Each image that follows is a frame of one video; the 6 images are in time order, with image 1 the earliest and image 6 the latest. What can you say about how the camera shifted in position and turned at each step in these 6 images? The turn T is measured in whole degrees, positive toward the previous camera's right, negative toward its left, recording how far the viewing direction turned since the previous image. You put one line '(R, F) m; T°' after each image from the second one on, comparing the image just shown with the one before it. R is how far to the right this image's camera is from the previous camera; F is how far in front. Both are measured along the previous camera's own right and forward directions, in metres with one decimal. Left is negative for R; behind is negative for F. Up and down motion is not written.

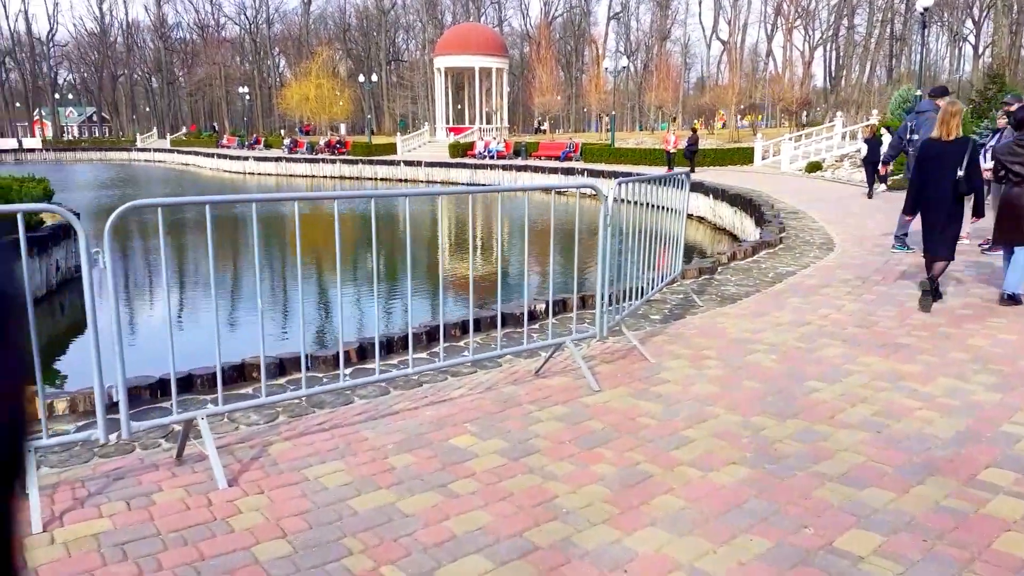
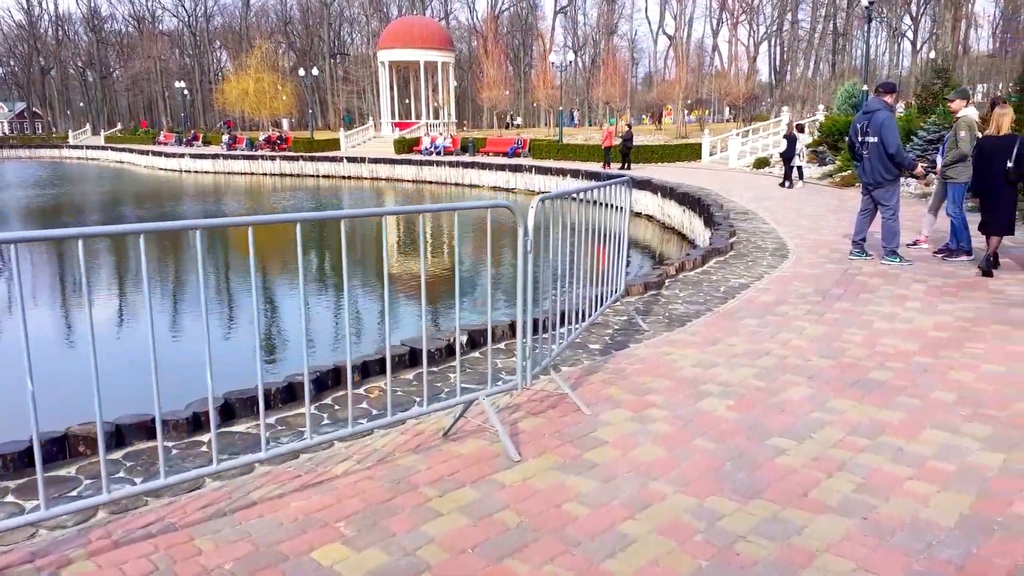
(+0.2, +0.8) m; +3°
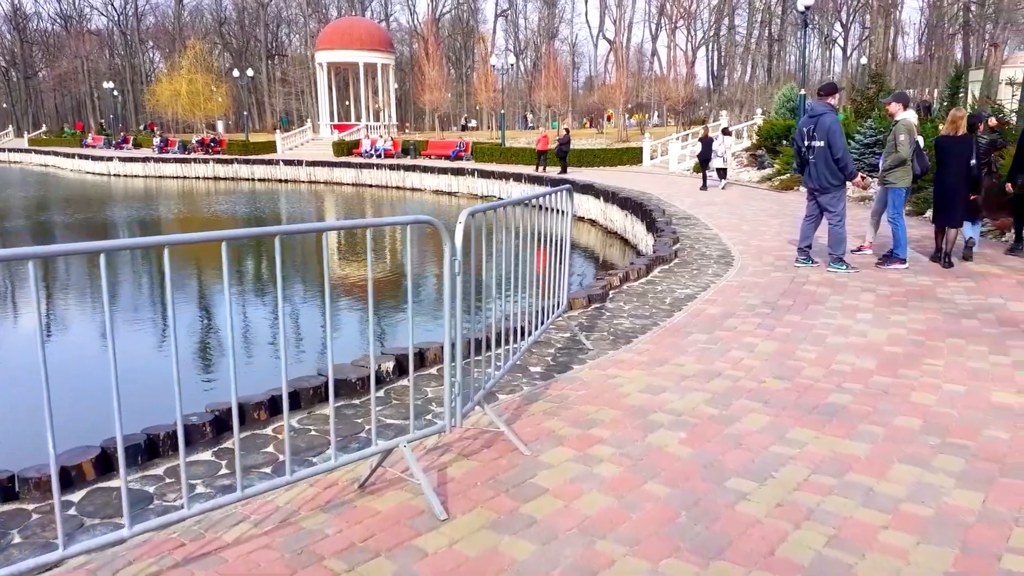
(+0.1, +0.4) m; +4°
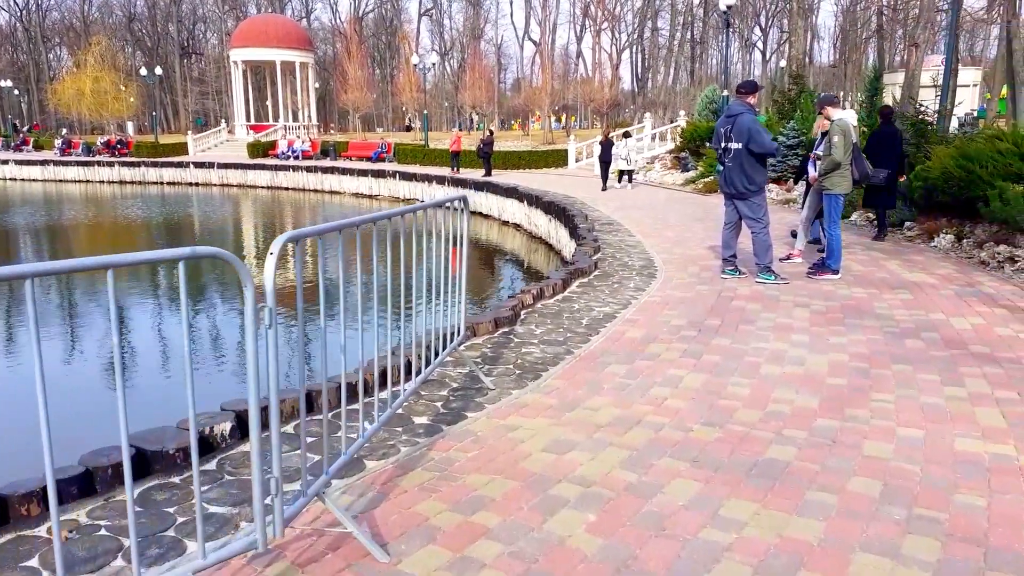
(+0.2, +0.8) m; +5°
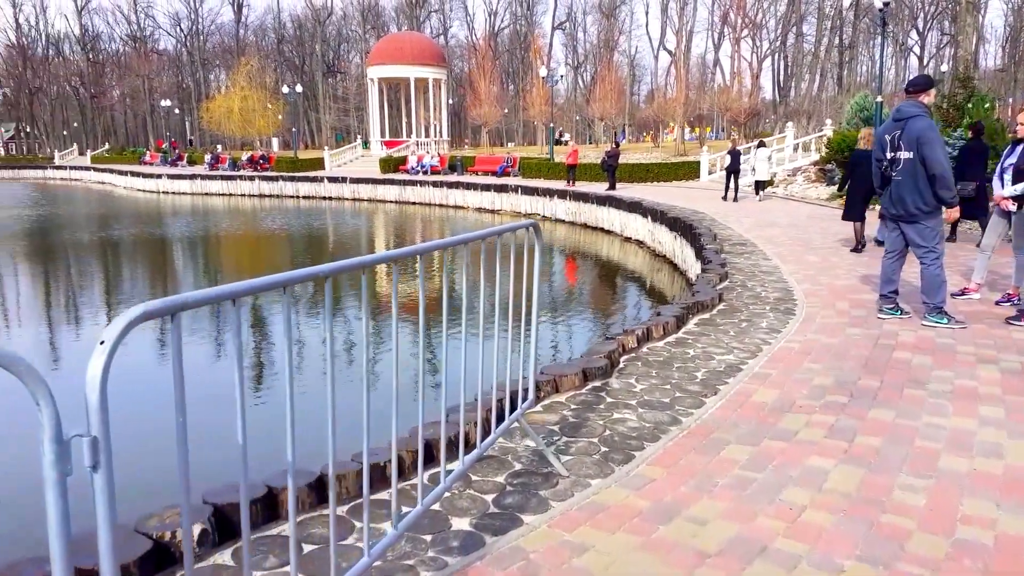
(+0.2, +1.0) m; -9°
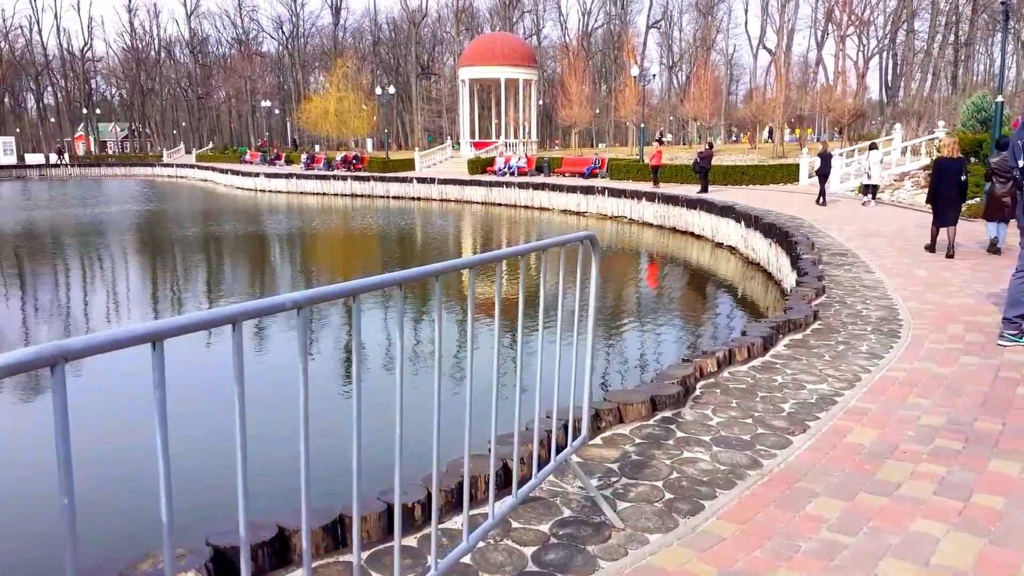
(+0.1, +0.4) m; -6°
